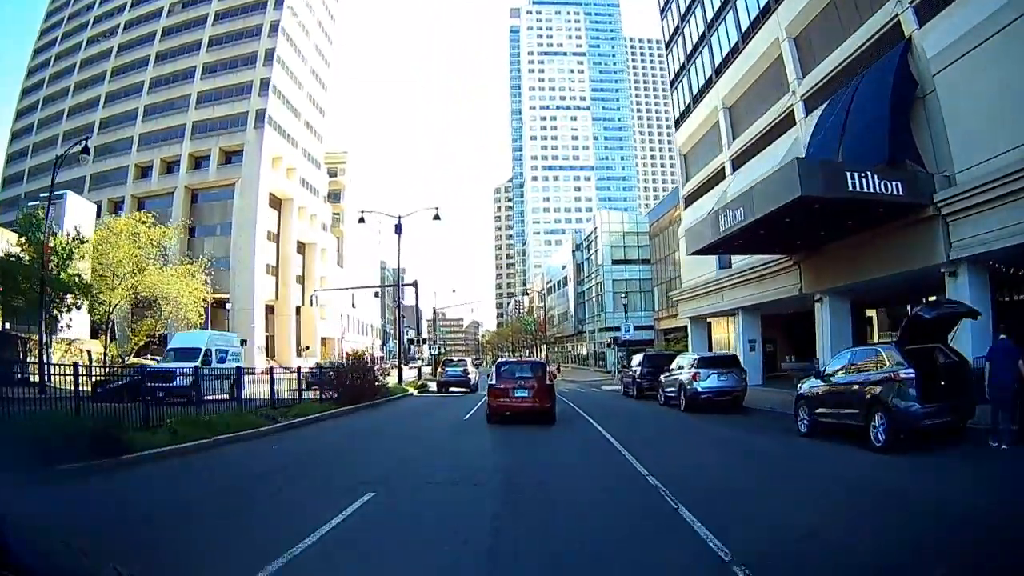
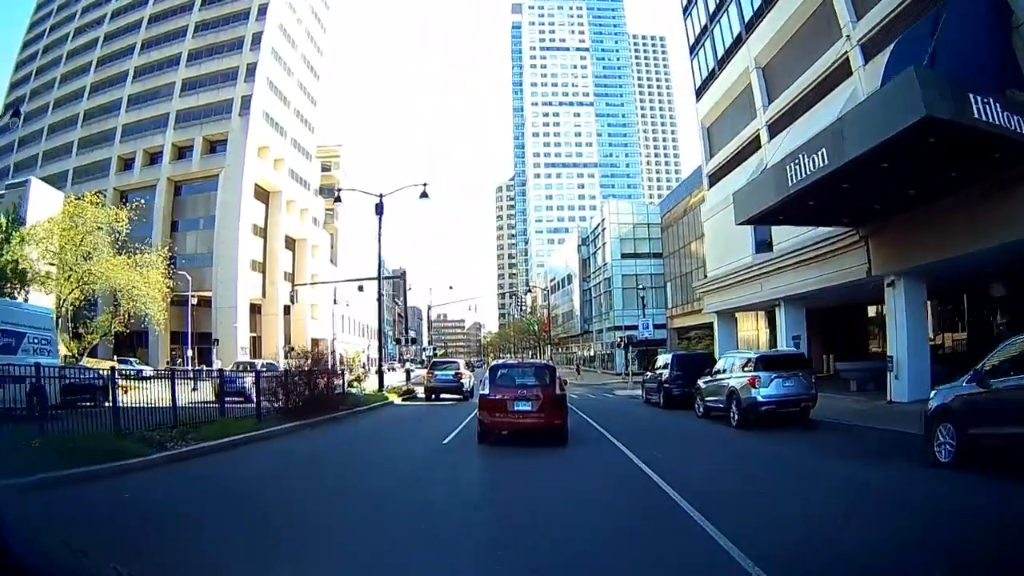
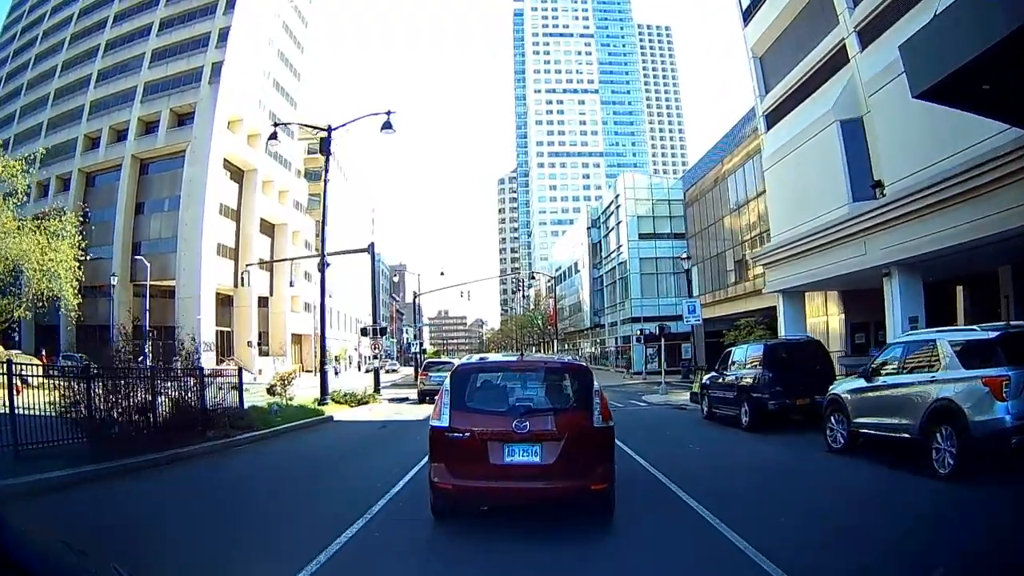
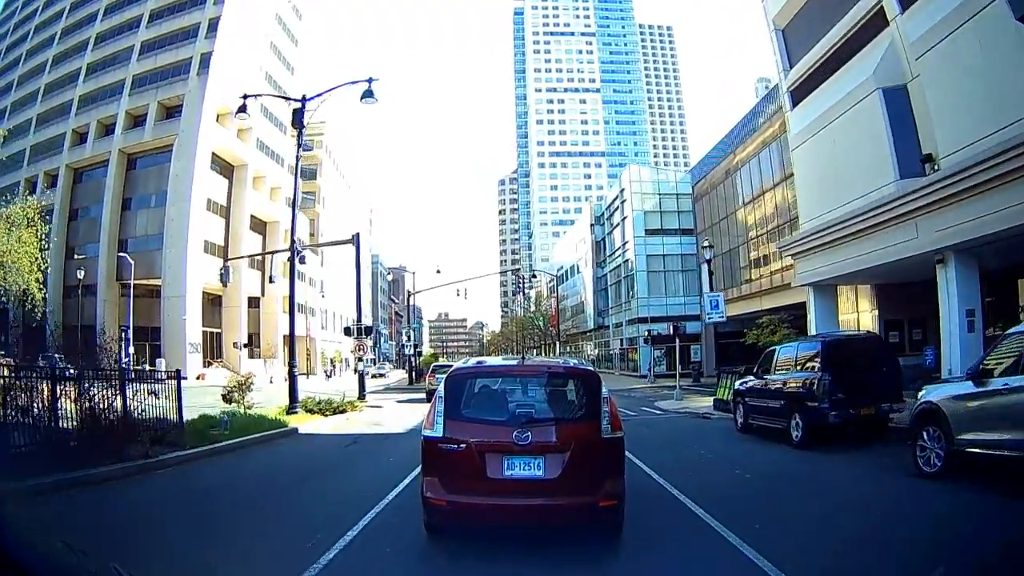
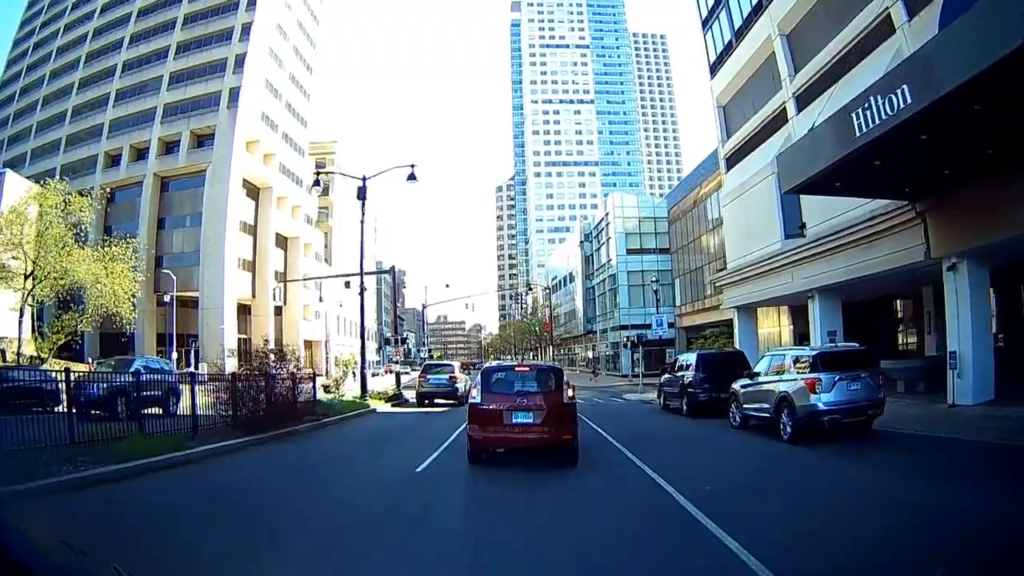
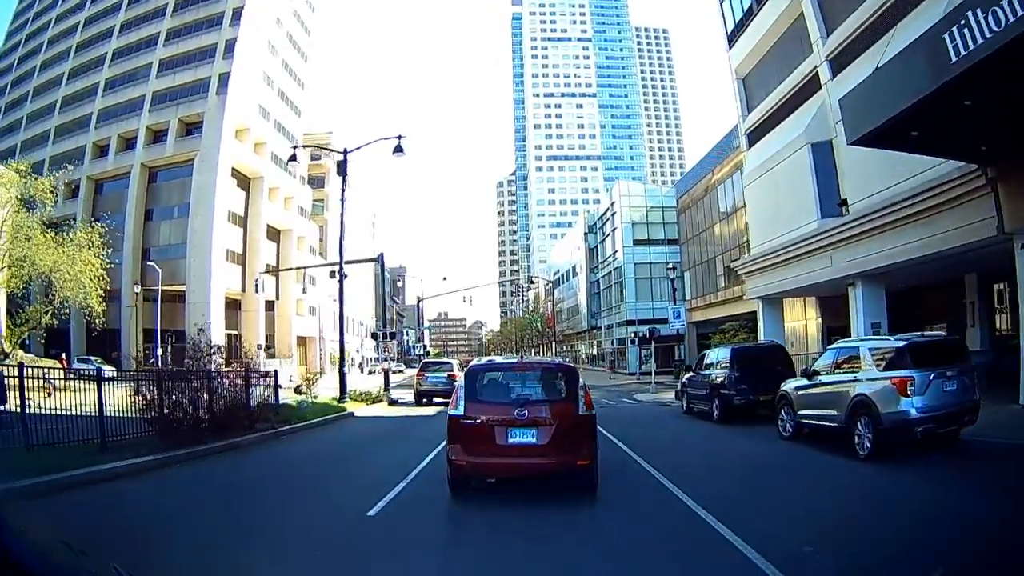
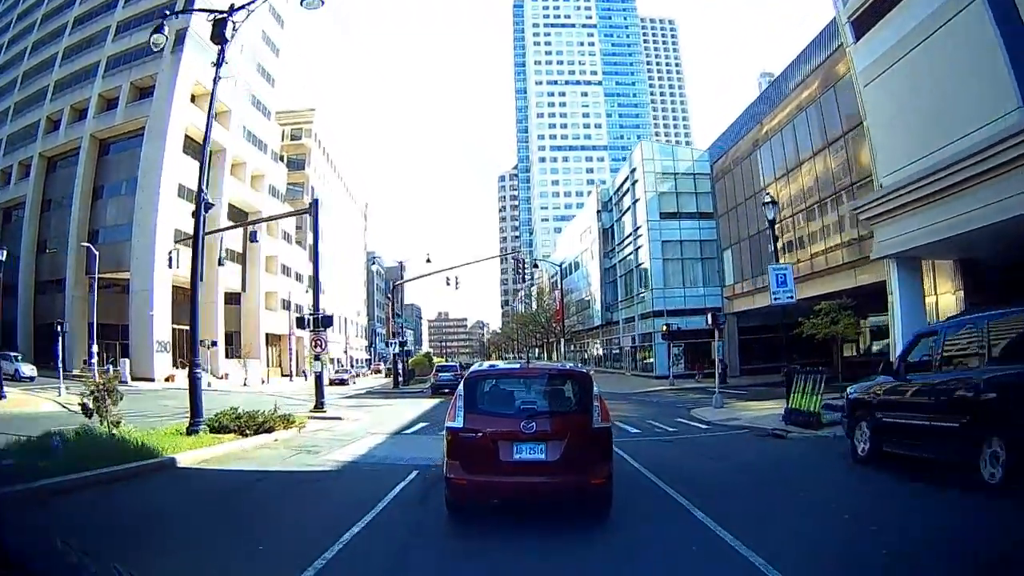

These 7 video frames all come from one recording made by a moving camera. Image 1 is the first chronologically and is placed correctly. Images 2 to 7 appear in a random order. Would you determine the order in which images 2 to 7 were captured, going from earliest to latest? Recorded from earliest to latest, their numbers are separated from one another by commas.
2, 5, 6, 3, 4, 7
